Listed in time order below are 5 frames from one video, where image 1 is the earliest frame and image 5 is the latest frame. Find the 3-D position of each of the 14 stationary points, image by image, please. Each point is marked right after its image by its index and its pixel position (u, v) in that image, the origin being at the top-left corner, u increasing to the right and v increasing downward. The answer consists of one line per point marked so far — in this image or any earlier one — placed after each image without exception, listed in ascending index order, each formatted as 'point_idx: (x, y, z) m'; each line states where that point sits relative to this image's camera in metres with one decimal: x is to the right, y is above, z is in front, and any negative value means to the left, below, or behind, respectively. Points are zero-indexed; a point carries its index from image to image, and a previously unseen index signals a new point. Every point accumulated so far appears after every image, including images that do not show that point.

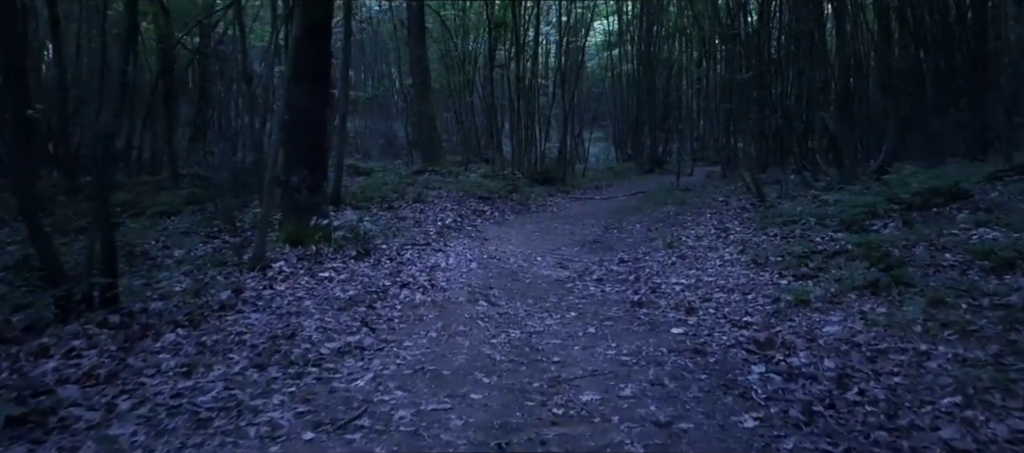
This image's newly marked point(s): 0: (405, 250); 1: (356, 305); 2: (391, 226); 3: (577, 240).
0: (-1.4, -0.4, +10.2) m
1: (-1.4, -0.7, +6.6) m
2: (-2.2, -0.1, +13.2) m
3: (+1.2, -0.2, +14.4) m
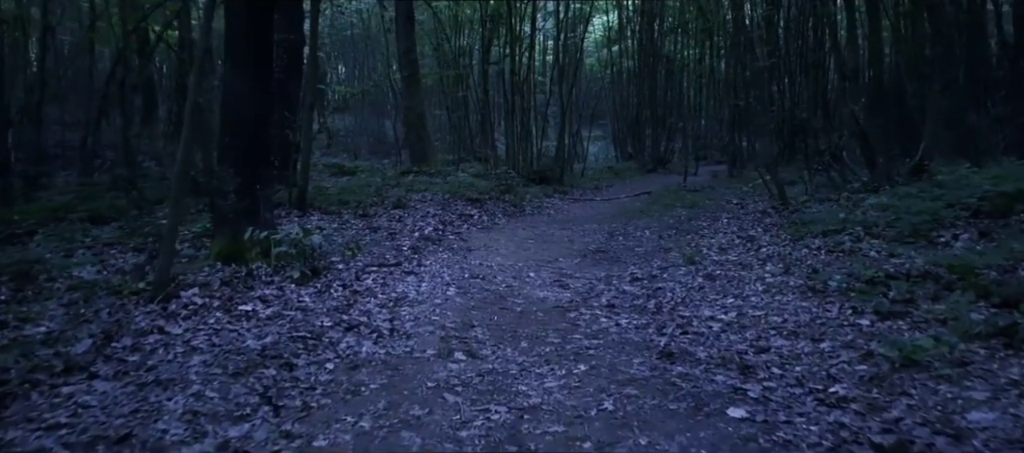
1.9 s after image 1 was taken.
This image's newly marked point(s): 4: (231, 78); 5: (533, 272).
0: (-1.6, -0.5, +8.2) m
1: (-1.5, -0.9, +4.6) m
2: (-2.4, -0.2, +11.2) m
3: (+1.1, -0.4, +12.4) m
4: (-3.1, +1.7, +8.3) m
5: (+0.3, -0.6, +9.6) m
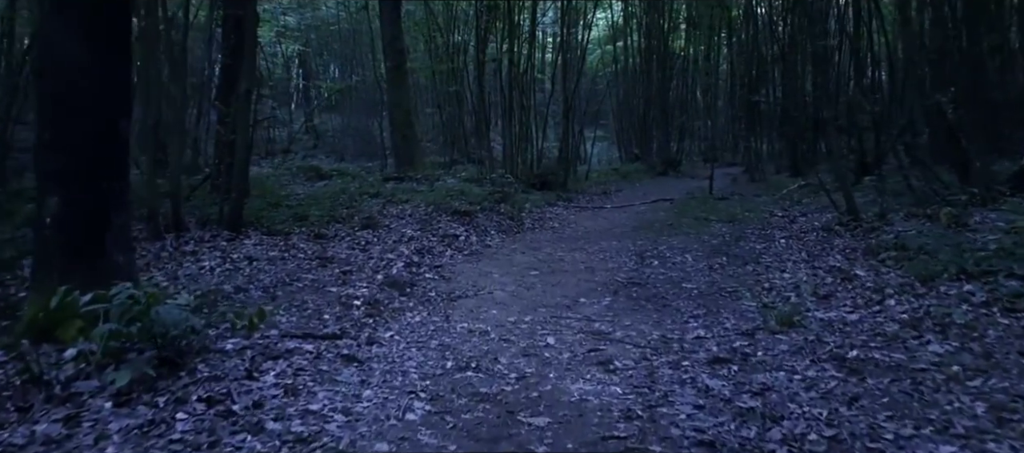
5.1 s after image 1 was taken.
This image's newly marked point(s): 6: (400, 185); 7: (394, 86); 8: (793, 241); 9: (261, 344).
0: (-1.6, -0.9, +4.9) m
1: (-1.5, -1.2, +1.2) m
2: (-2.3, -0.6, +7.8) m
3: (+1.1, -0.7, +9.1) m
4: (-3.1, +1.3, +5.0) m
5: (+0.3, -0.9, +6.3) m
6: (-2.7, +1.0, +17.8) m
7: (-3.2, +3.9, +19.9) m
8: (+4.6, -0.2, +12.1) m
9: (-1.8, -0.8, +5.3) m
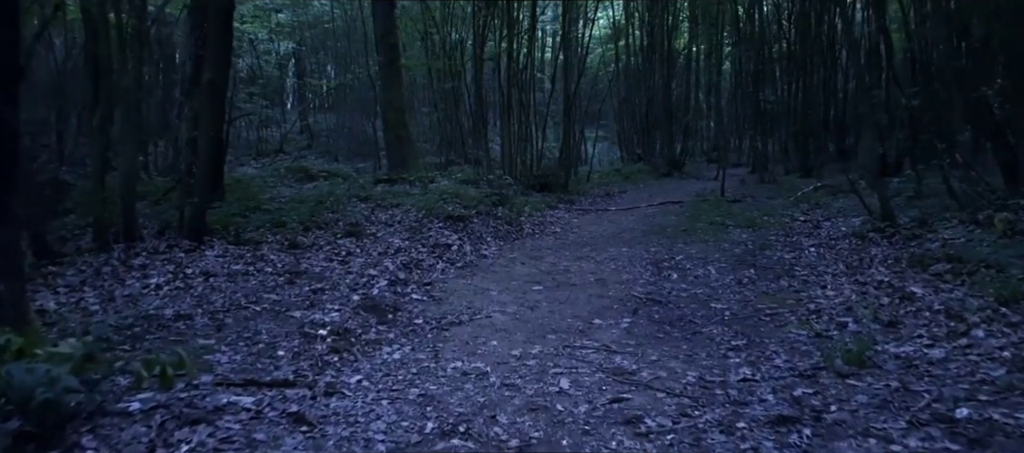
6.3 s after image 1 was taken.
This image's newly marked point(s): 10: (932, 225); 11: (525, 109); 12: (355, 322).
0: (-1.6, -1.0, +3.7) m
1: (-1.5, -1.3, 0.0) m
2: (-2.3, -0.7, +6.6) m
3: (+1.1, -0.8, +7.8) m
4: (-3.1, +1.2, +3.8) m
5: (+0.3, -1.0, +5.0) m
6: (-2.7, +0.9, +16.5) m
7: (-3.3, +3.7, +18.7) m
8: (+4.6, -0.3, +10.9) m
9: (-1.8, -0.9, +4.0) m
10: (+6.3, 0.0, +11.0) m
11: (+0.4, +3.0, +19.1) m
12: (-1.3, -0.8, +6.2) m
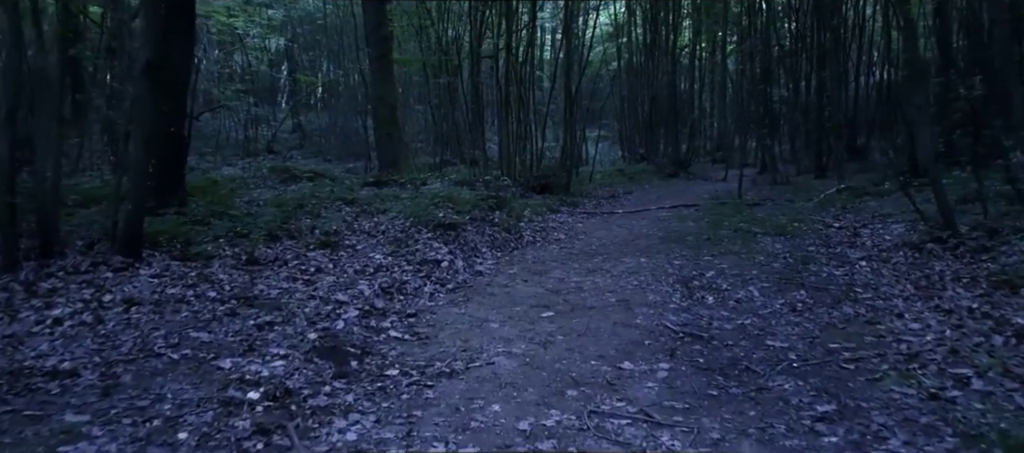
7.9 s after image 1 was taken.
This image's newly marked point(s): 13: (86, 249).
0: (-1.5, -1.1, +2.1) m
1: (-1.4, -1.4, -1.6) m
2: (-2.3, -0.8, +5.0) m
3: (+1.1, -1.0, +6.3) m
4: (-3.1, +1.1, +2.2) m
5: (+0.3, -1.2, +3.4) m
6: (-2.7, +0.7, +14.9) m
7: (-3.3, +3.6, +17.1) m
8: (+4.6, -0.5, +9.3) m
9: (-1.7, -1.0, +2.4) m
10: (+6.3, -0.1, +9.4) m
11: (+0.4, +2.9, +17.5) m
12: (-1.3, -0.9, +4.6) m
13: (-4.6, -0.2, +7.9) m
